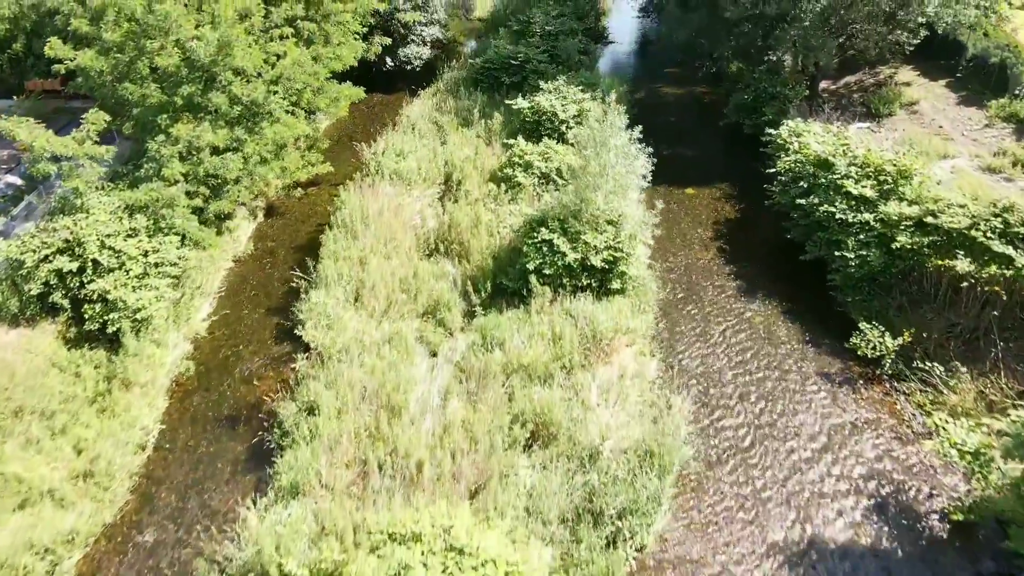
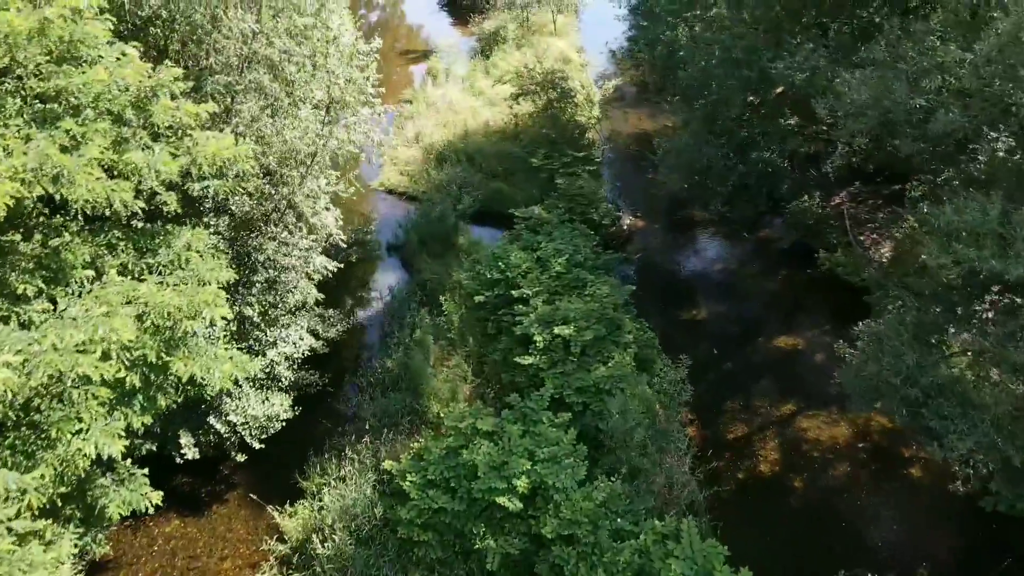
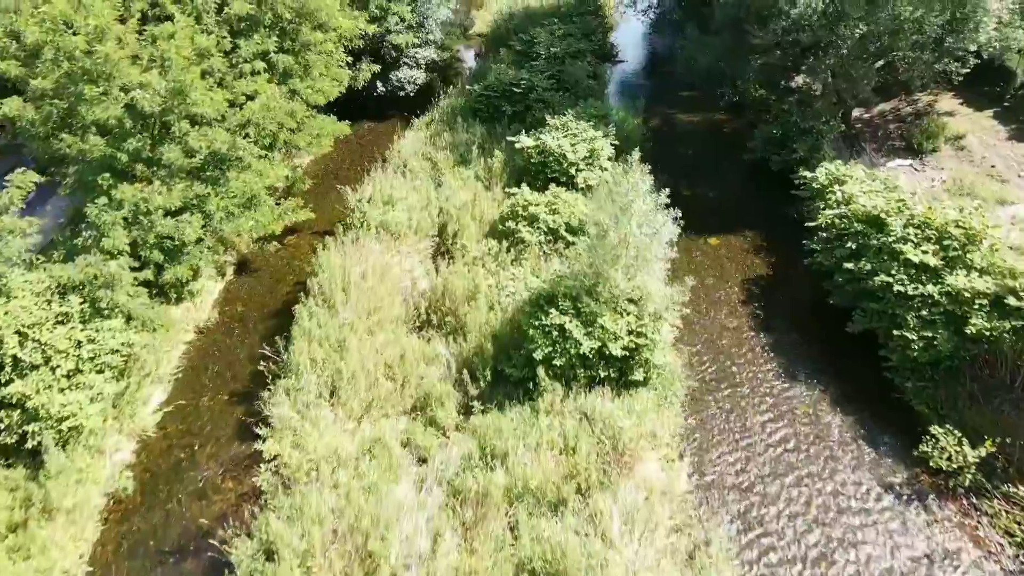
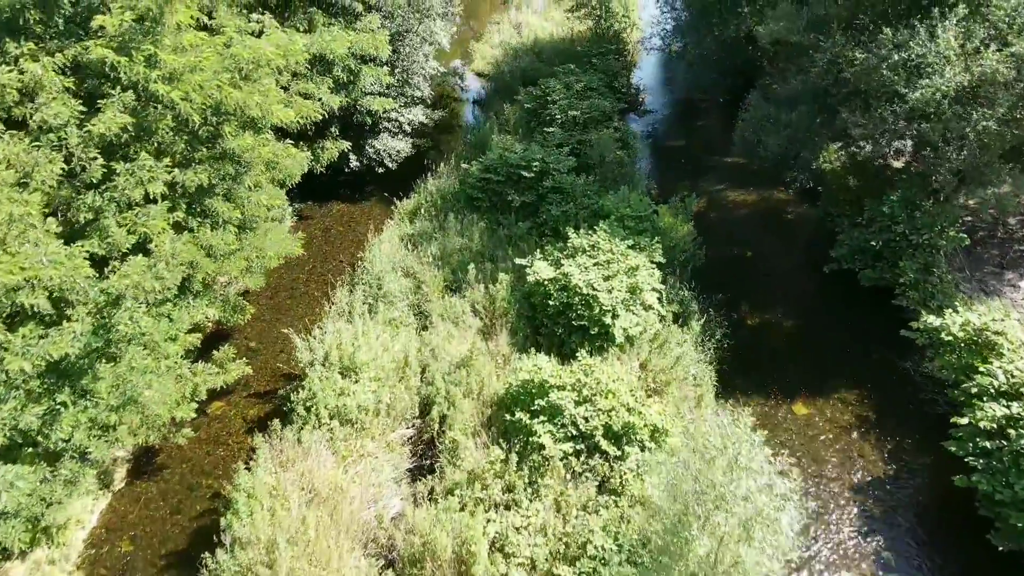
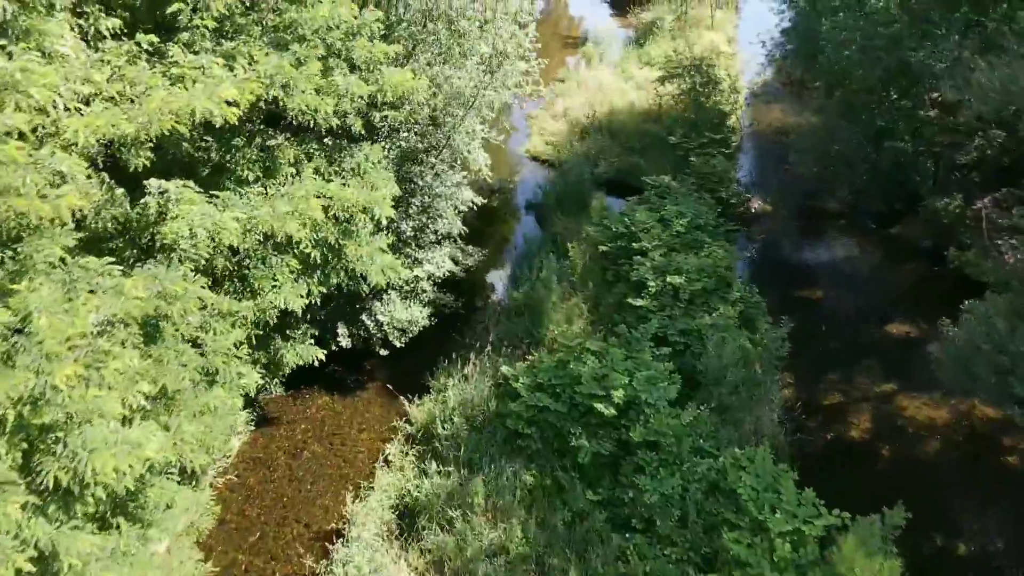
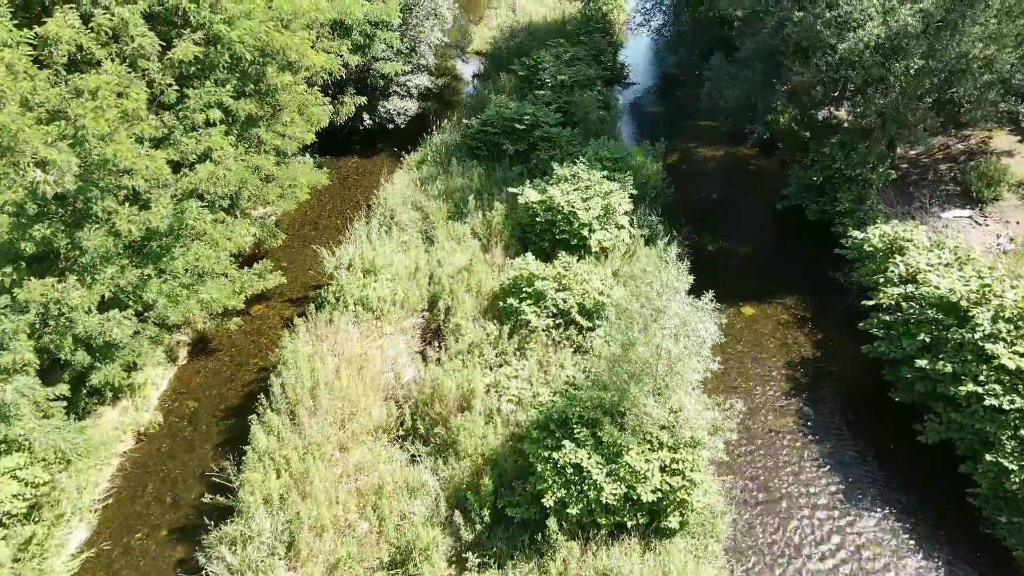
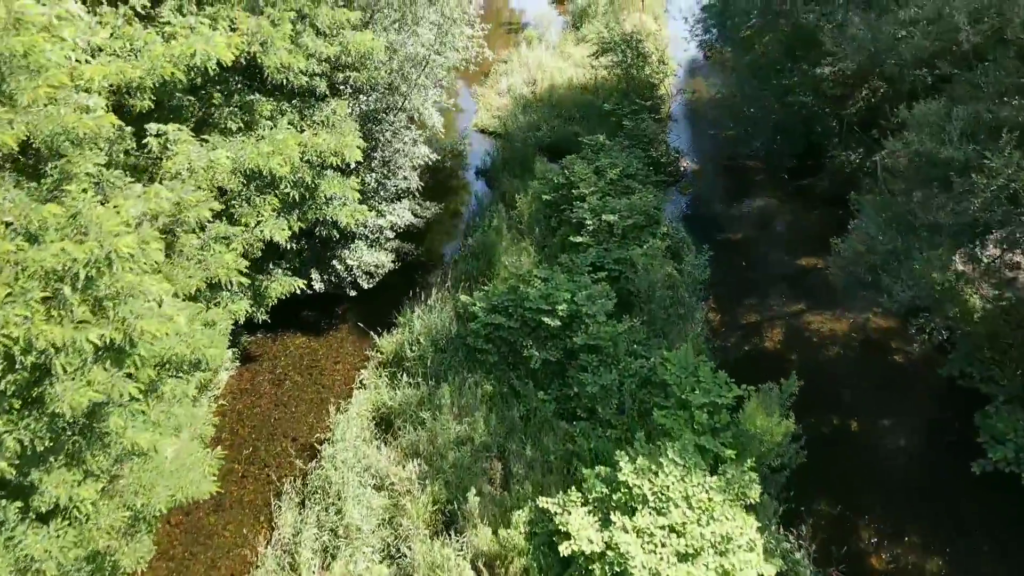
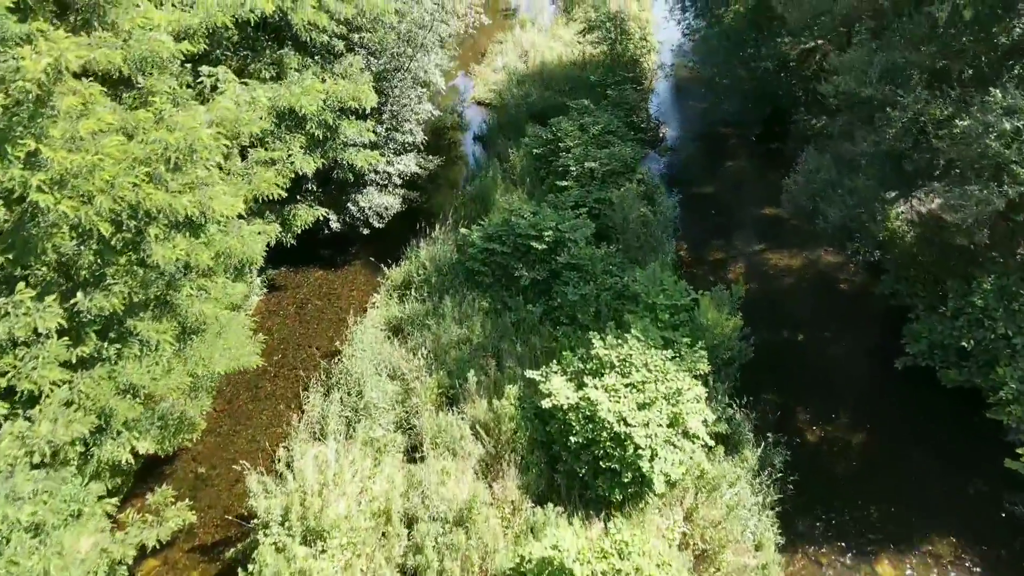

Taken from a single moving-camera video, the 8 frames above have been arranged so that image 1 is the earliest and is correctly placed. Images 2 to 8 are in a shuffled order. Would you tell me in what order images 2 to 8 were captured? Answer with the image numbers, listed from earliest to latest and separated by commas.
3, 6, 4, 8, 7, 5, 2
